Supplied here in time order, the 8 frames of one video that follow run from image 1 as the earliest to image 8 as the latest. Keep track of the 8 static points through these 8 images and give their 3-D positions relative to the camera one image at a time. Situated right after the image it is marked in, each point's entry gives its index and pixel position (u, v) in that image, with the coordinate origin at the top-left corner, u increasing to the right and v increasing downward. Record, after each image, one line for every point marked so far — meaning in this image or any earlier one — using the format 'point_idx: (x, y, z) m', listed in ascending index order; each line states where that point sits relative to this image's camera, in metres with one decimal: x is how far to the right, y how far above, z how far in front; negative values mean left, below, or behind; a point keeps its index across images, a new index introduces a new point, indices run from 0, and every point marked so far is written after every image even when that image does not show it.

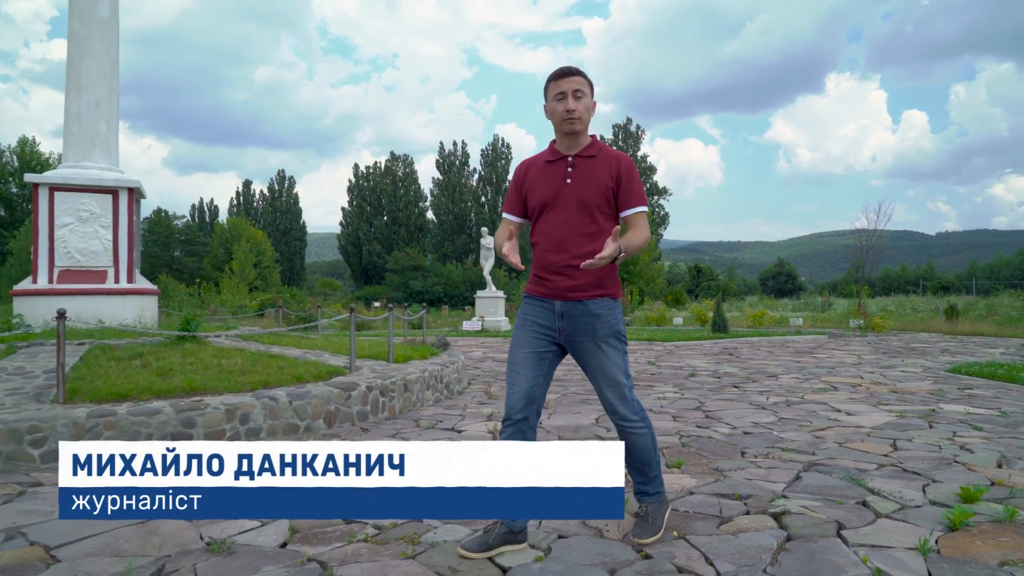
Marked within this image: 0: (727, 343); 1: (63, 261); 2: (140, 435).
0: (+5.0, -1.3, +16.3) m
1: (-5.5, +0.3, +8.7) m
2: (-2.7, -1.1, +5.1) m
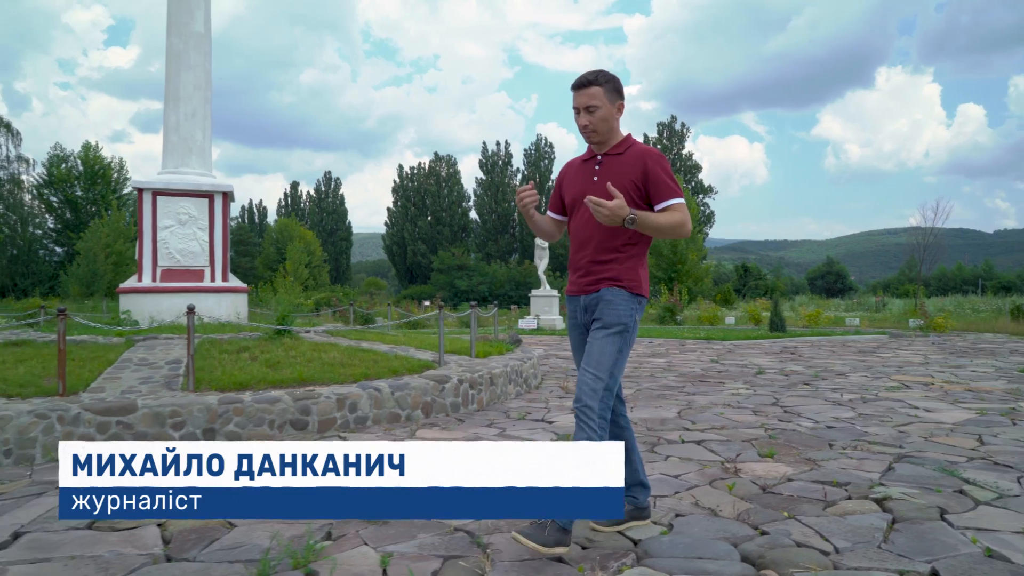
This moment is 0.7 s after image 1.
0: (+6.3, -1.3, +16.3) m
1: (-4.6, +0.4, +9.3) m
2: (-1.9, -1.0, +5.5) m
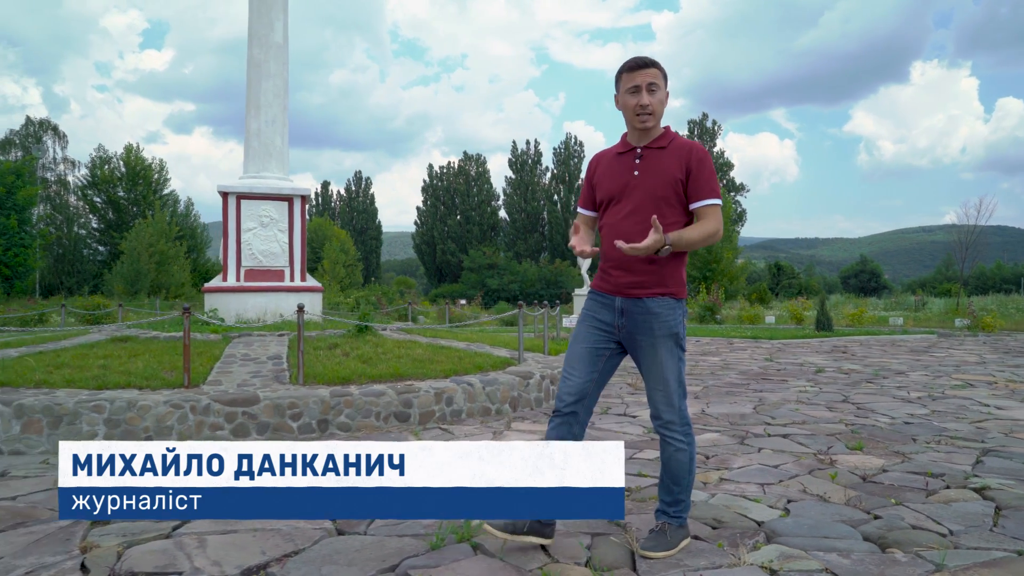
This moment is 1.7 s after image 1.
0: (+7.5, -1.2, +16.3) m
1: (-3.7, +0.4, +9.8) m
2: (-1.2, -1.0, +5.9) m
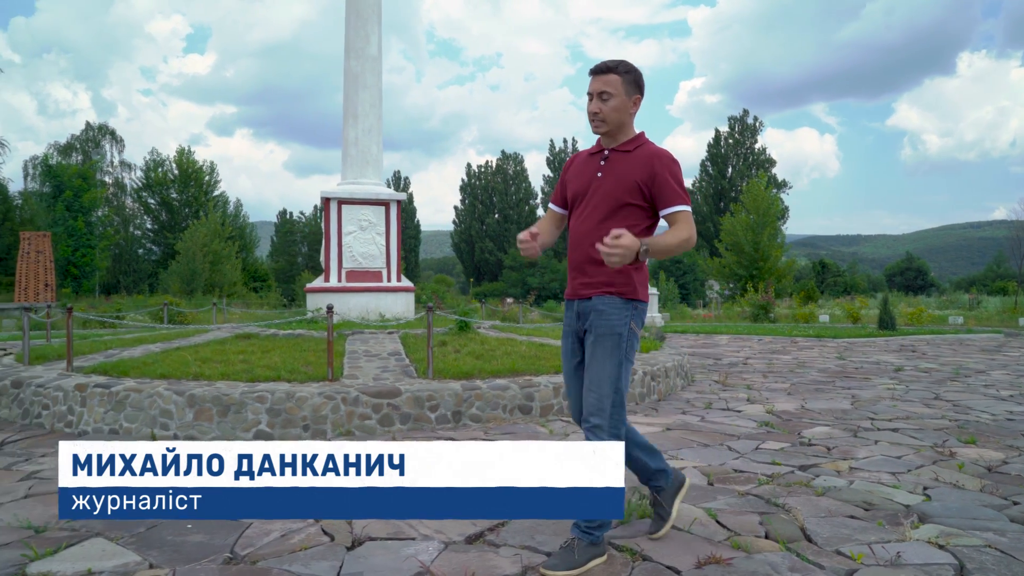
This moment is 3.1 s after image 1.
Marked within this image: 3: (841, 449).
0: (+9.1, -1.2, +16.3) m
1: (-2.4, +0.4, +10.3) m
2: (-0.1, -1.0, +6.3) m
3: (+2.5, -1.2, +5.4) m
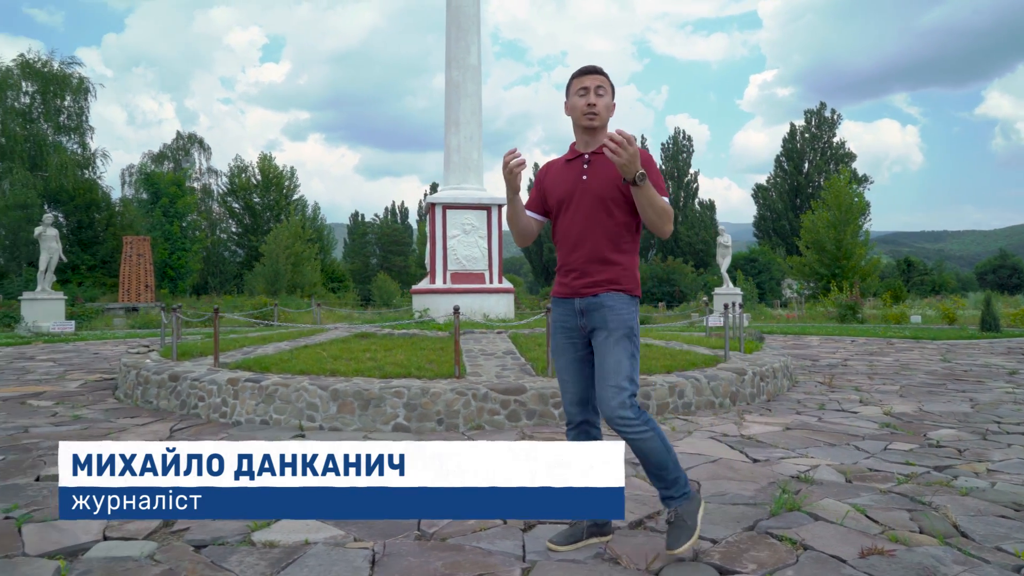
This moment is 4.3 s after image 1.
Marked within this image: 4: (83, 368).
0: (+11.0, -1.2, +15.7) m
1: (-0.9, +0.3, +10.8) m
2: (+1.0, -1.1, +6.6) m
3: (+3.5, -1.2, +5.3) m
4: (-6.8, -1.3, +11.2) m
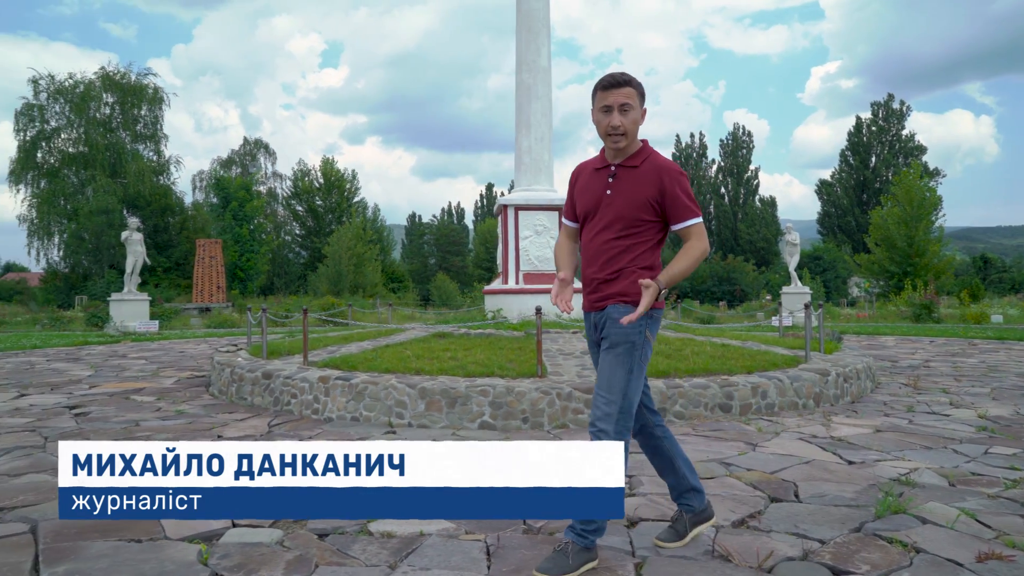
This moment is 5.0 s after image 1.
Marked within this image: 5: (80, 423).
0: (+12.5, -1.2, +14.8) m
1: (+0.2, +0.3, +10.9) m
2: (+1.8, -1.1, +6.6) m
3: (+4.2, -1.2, +5.2) m
4: (-5.7, -1.3, +11.8) m
5: (-4.1, -1.3, +6.8) m
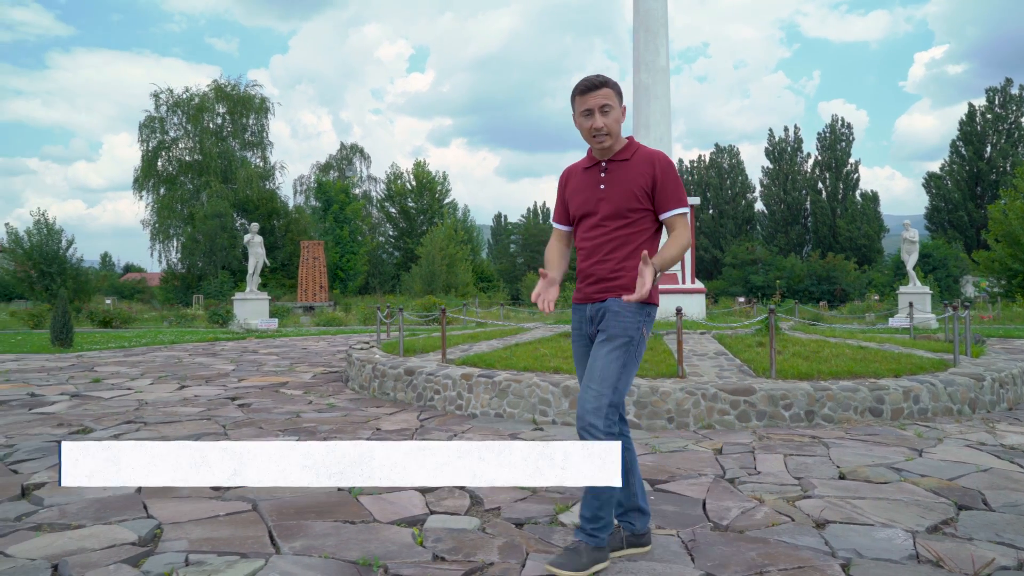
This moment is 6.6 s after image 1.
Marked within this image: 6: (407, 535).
0: (+14.7, -1.2, +13.4) m
1: (+2.0, +0.3, +10.9) m
2: (+3.1, -1.1, +6.4) m
3: (+5.3, -1.2, +4.7) m
4: (-3.7, -1.3, +12.5) m
5: (-2.7, -1.3, +7.3) m
6: (-0.5, -1.2, +3.6) m
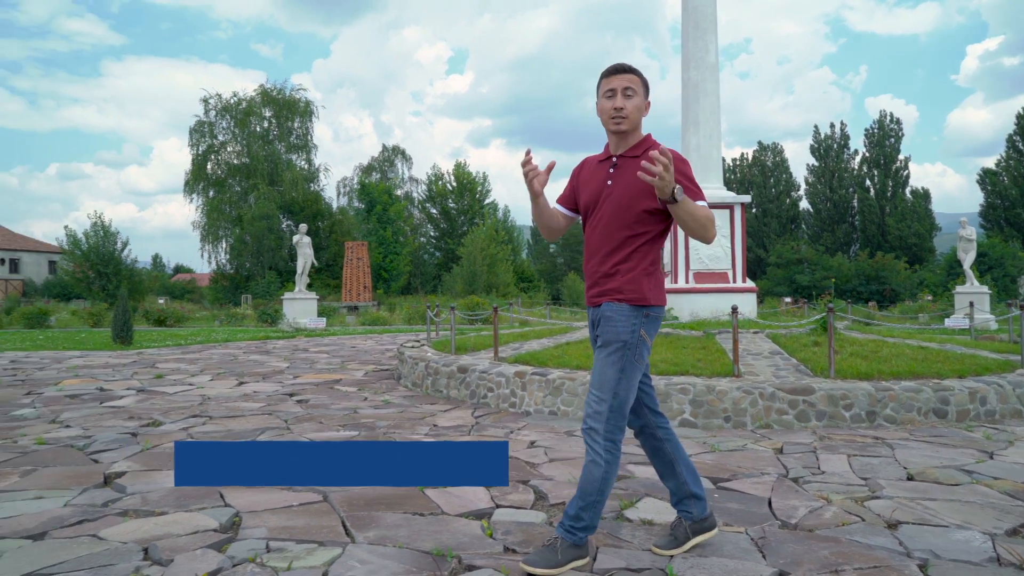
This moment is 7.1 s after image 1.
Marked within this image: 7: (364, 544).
0: (+15.6, -1.2, +12.6) m
1: (+2.8, +0.3, +10.8) m
2: (+3.6, -1.1, +6.3) m
3: (+5.7, -1.2, +4.5) m
4: (-2.8, -1.3, +12.7) m
5: (-2.2, -1.3, +7.5) m
6: (-0.2, -1.2, +3.6) m
7: (-0.7, -1.2, +3.4) m
